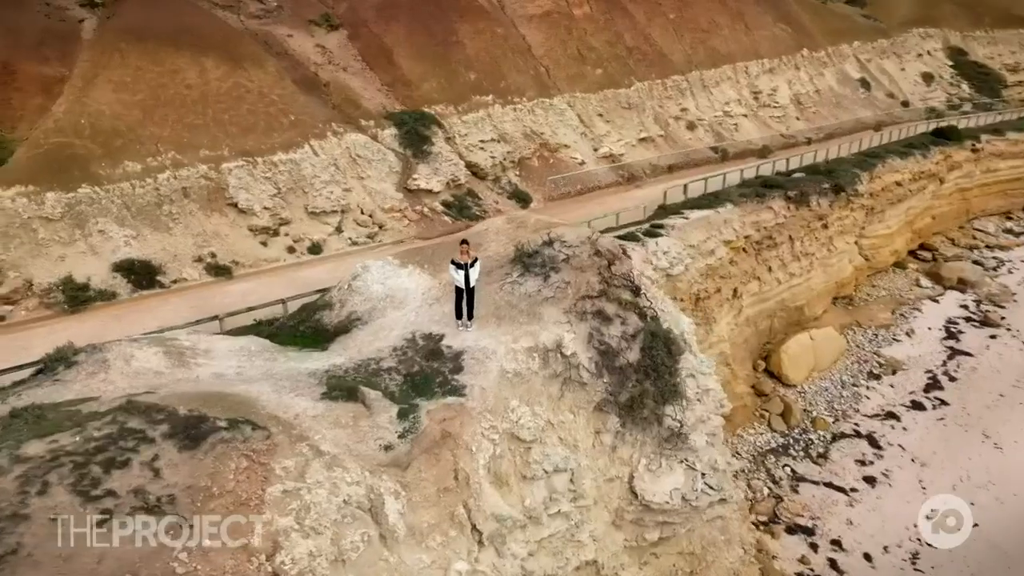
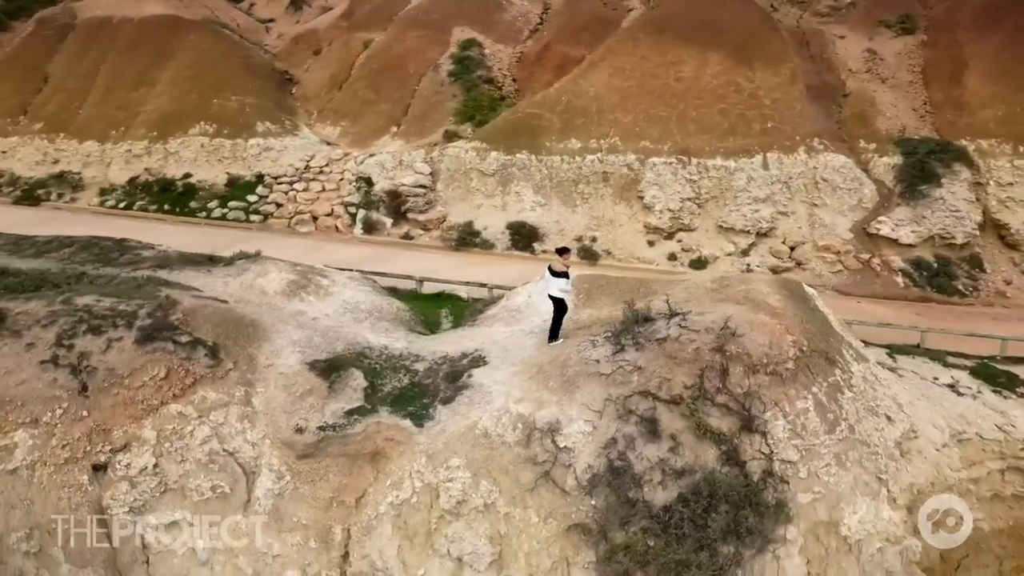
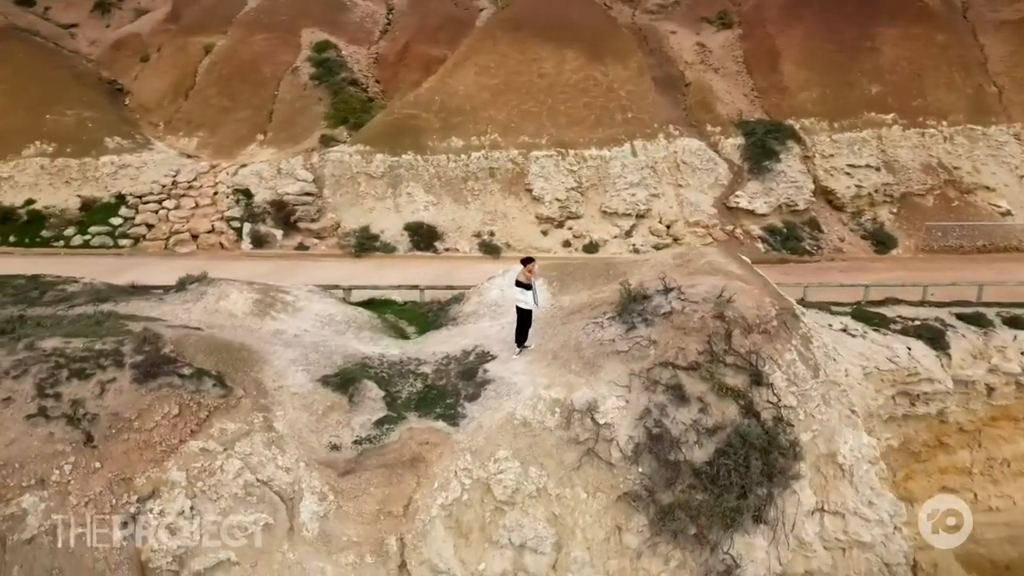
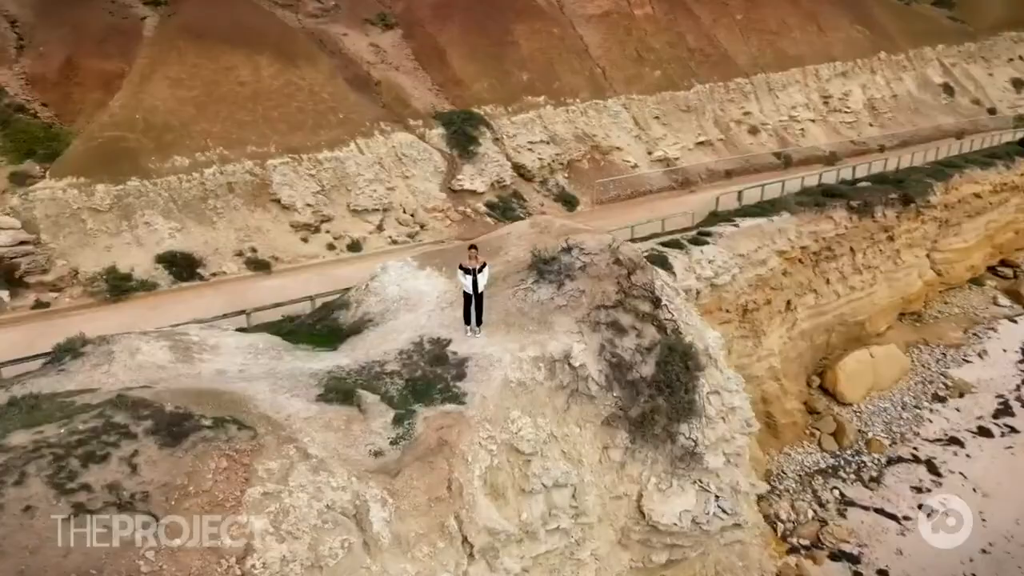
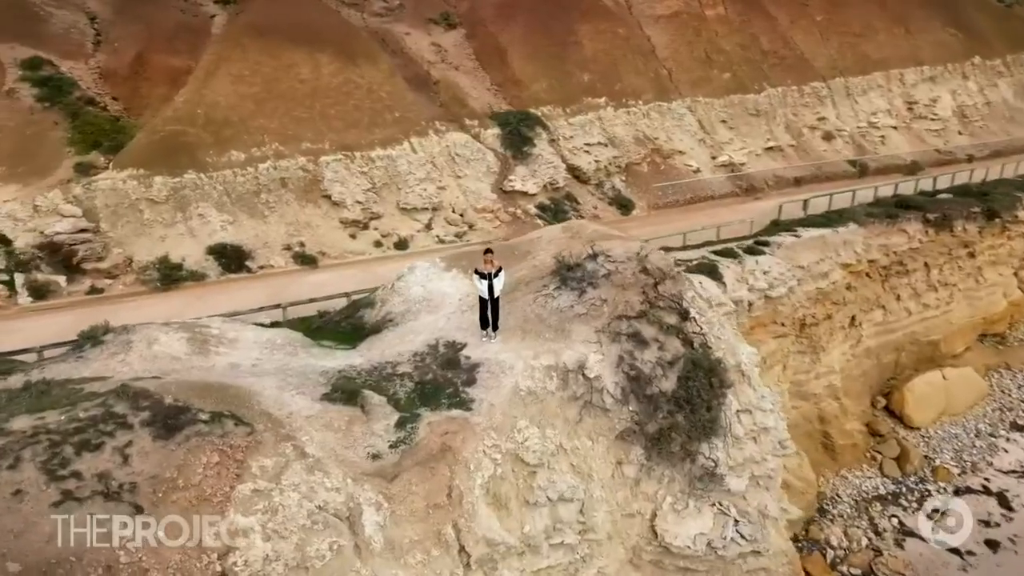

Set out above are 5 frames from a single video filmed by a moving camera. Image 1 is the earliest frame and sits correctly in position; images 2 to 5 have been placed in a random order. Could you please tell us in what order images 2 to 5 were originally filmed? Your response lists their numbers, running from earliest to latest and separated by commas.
4, 5, 3, 2
